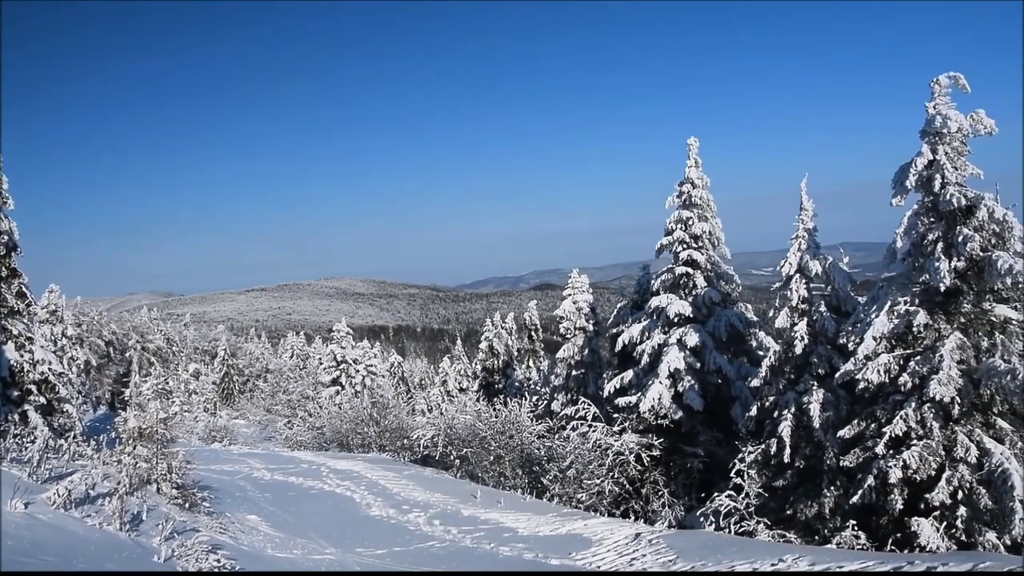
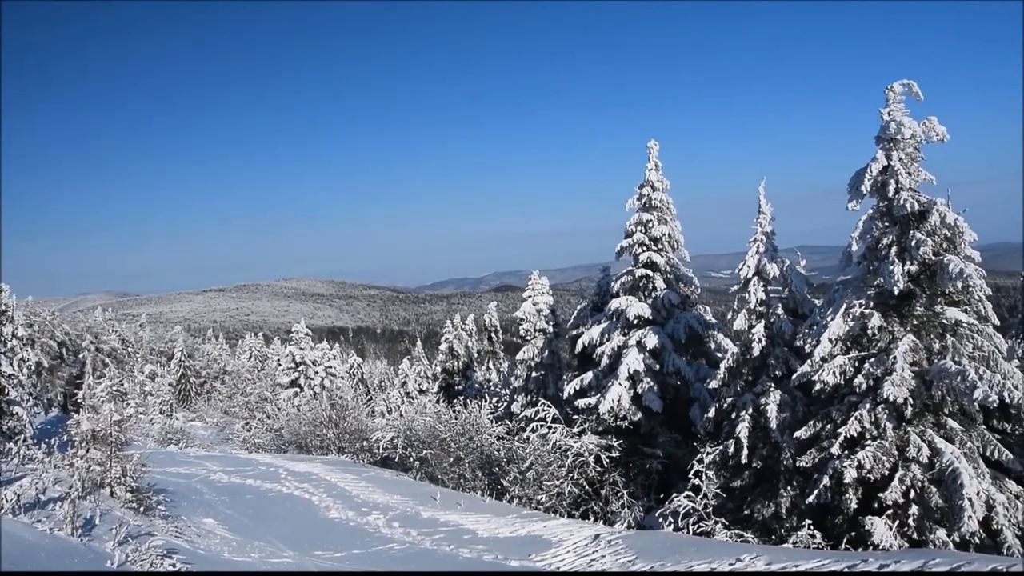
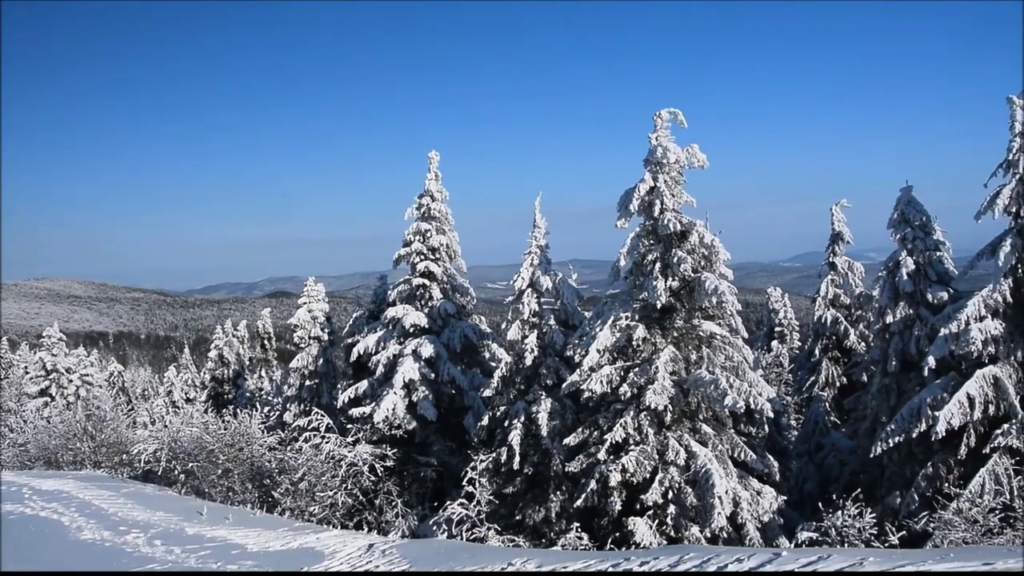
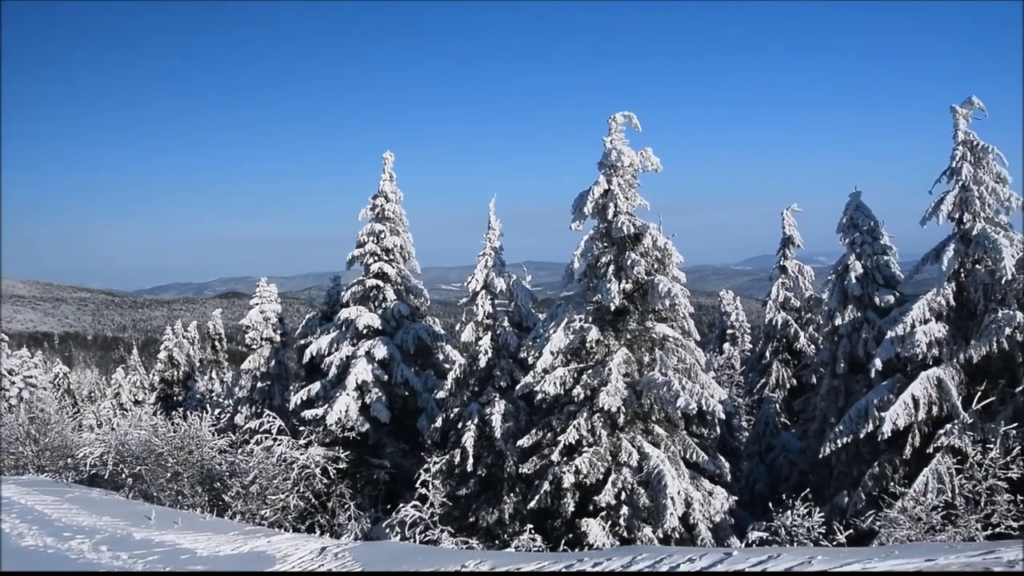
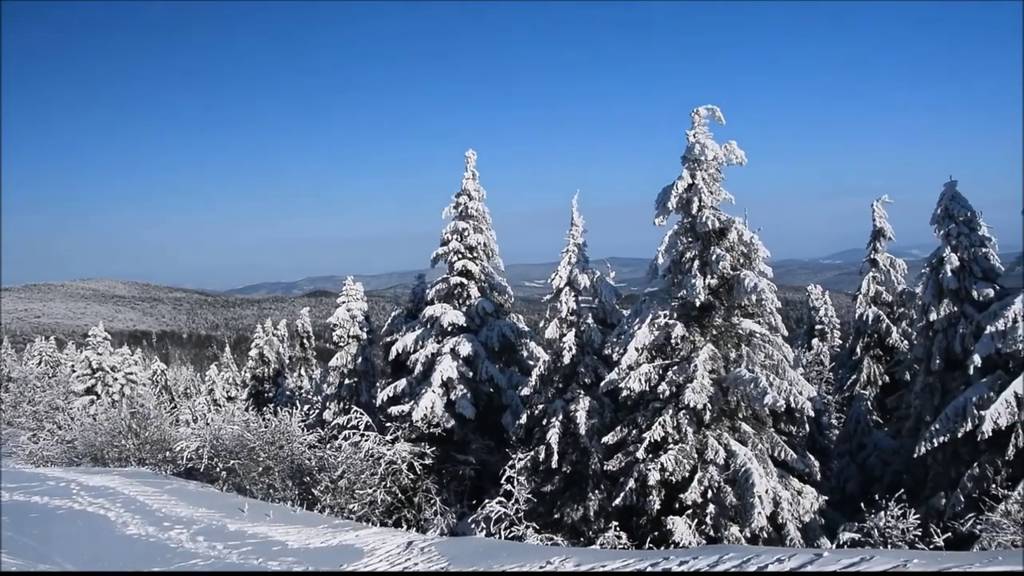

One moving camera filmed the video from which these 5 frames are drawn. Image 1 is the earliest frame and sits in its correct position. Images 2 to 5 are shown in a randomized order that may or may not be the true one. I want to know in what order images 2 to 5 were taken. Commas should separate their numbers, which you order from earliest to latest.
2, 5, 3, 4
